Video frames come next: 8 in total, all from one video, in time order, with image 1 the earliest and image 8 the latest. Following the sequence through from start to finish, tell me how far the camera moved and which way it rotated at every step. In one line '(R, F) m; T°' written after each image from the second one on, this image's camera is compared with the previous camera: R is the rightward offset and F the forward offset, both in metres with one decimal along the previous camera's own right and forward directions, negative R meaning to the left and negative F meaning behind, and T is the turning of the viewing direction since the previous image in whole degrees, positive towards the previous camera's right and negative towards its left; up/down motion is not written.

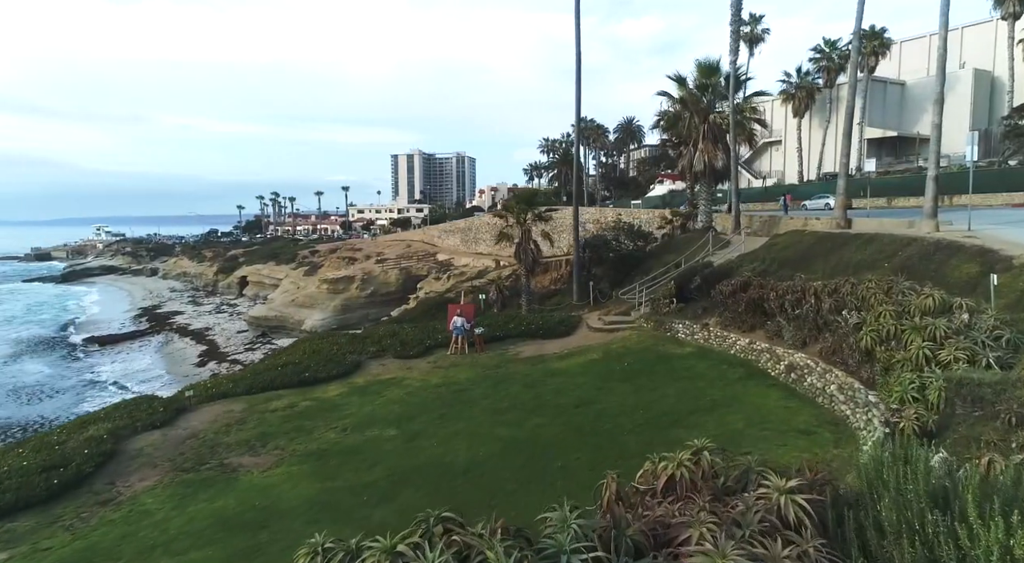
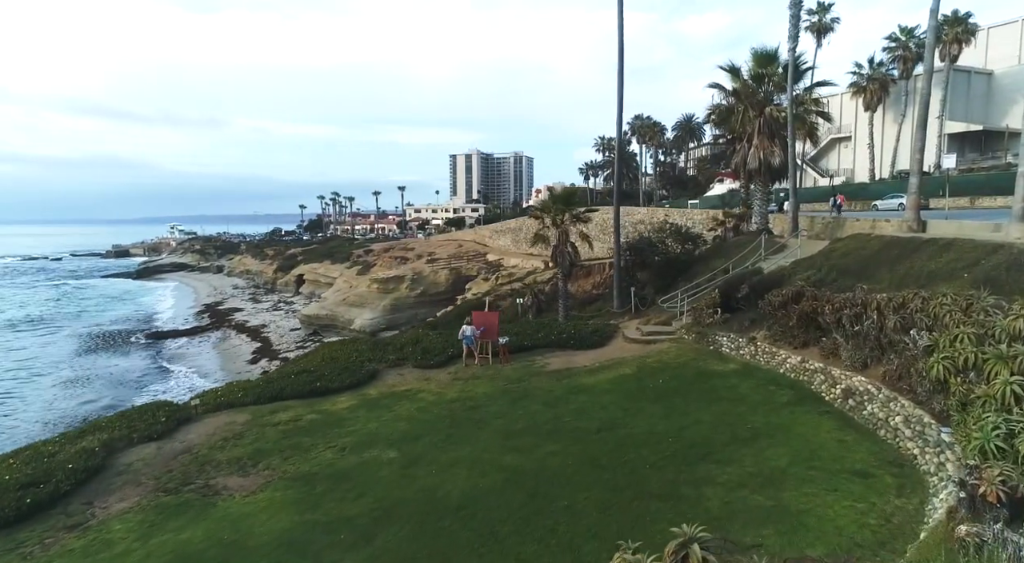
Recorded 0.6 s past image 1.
(+0.8, +1.4) m; -5°
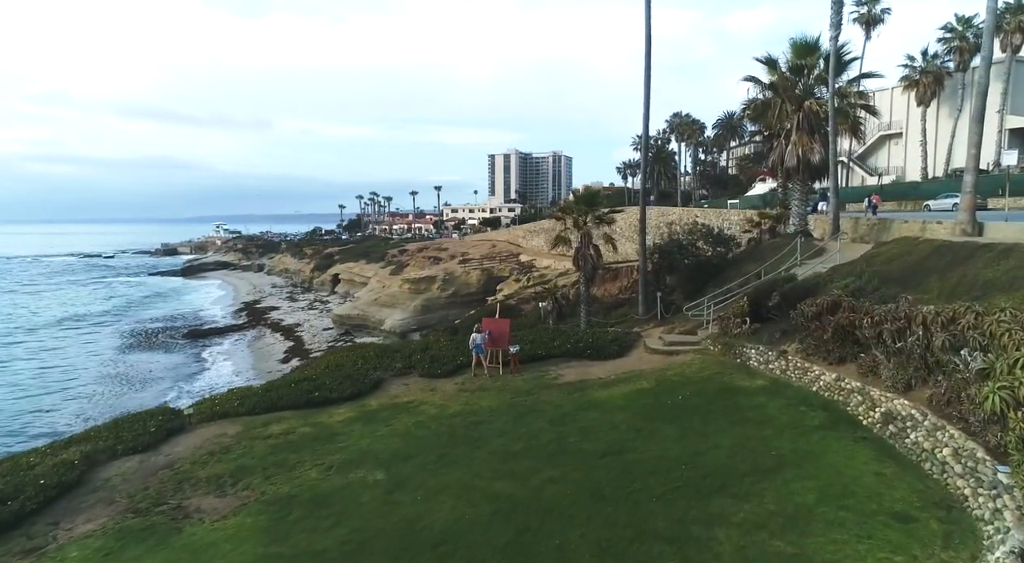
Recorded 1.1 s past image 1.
(+0.7, +1.0) m; -3°
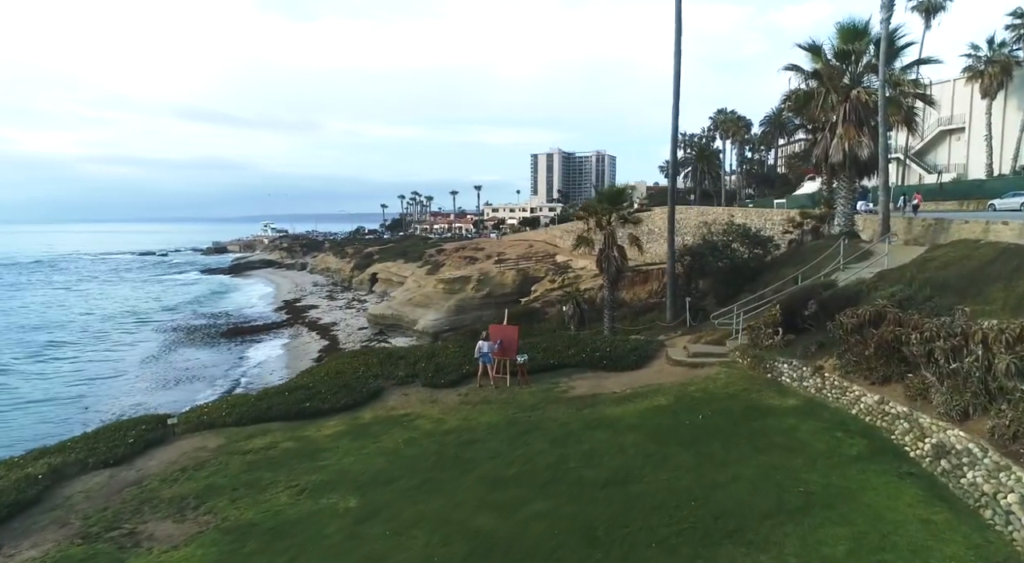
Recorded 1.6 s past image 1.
(+0.9, +1.3) m; -4°
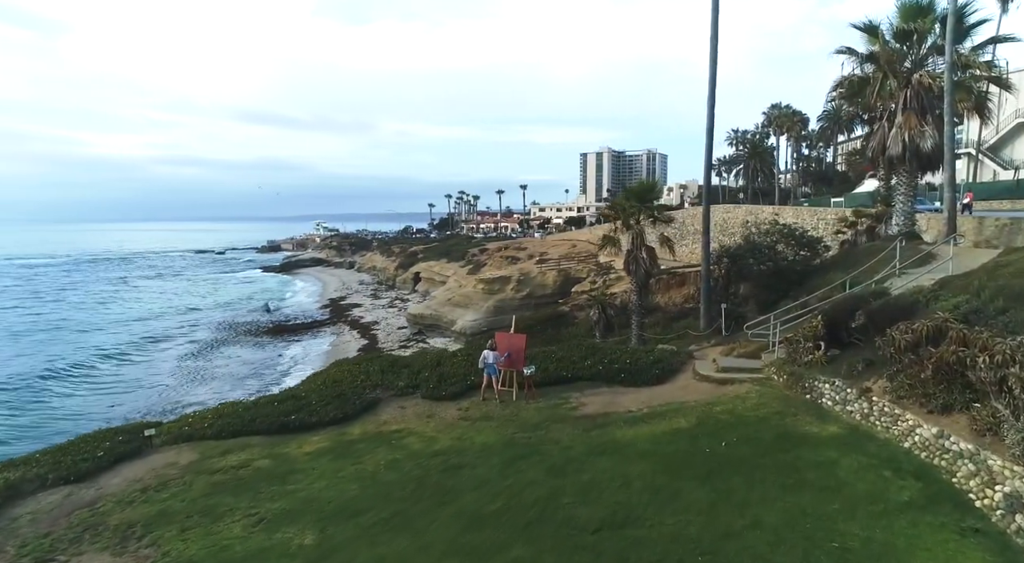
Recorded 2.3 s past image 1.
(+1.0, +1.5) m; -4°
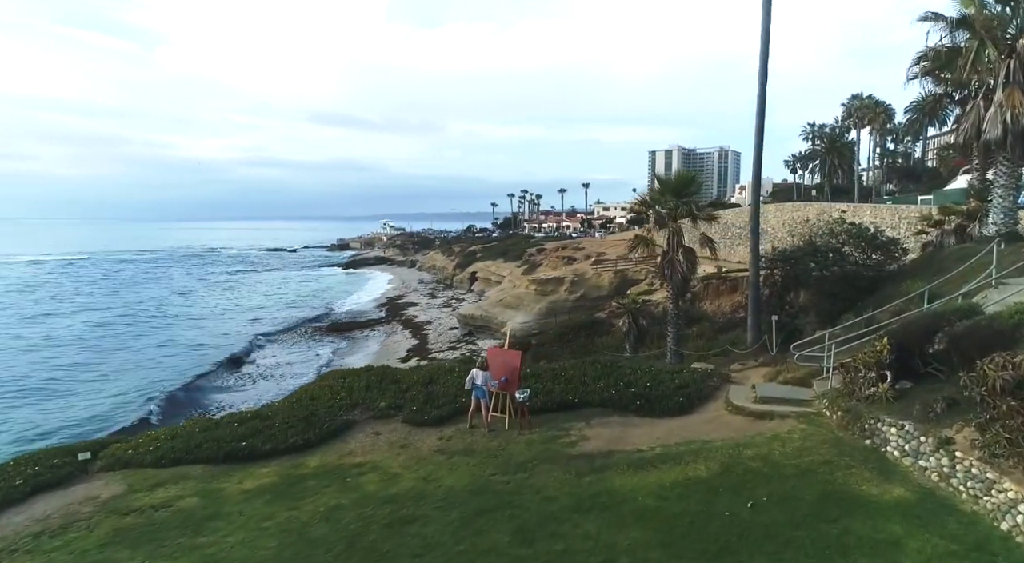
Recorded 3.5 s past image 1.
(+1.4, +2.4) m; -6°
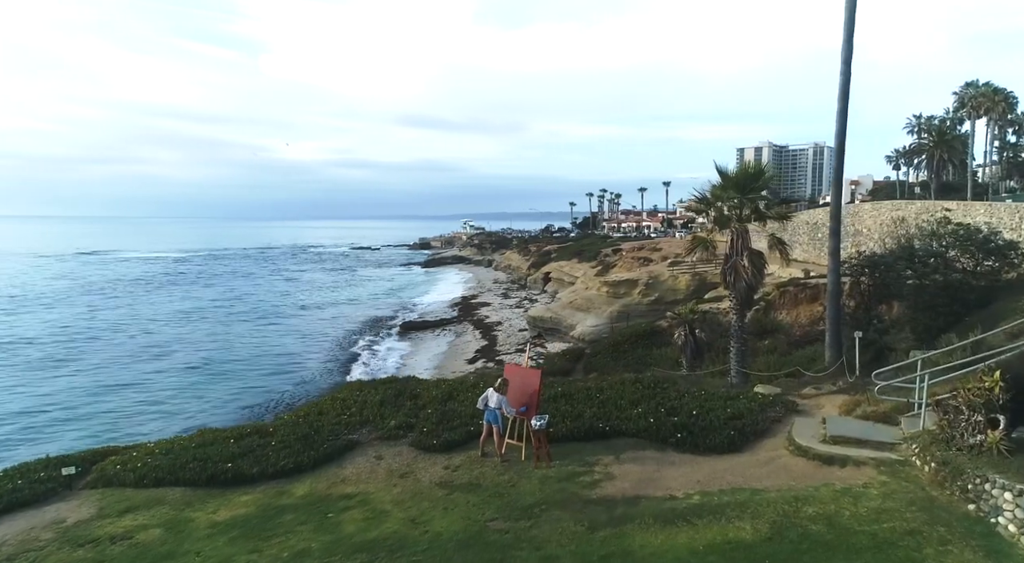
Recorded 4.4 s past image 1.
(+1.1, +1.7) m; -7°
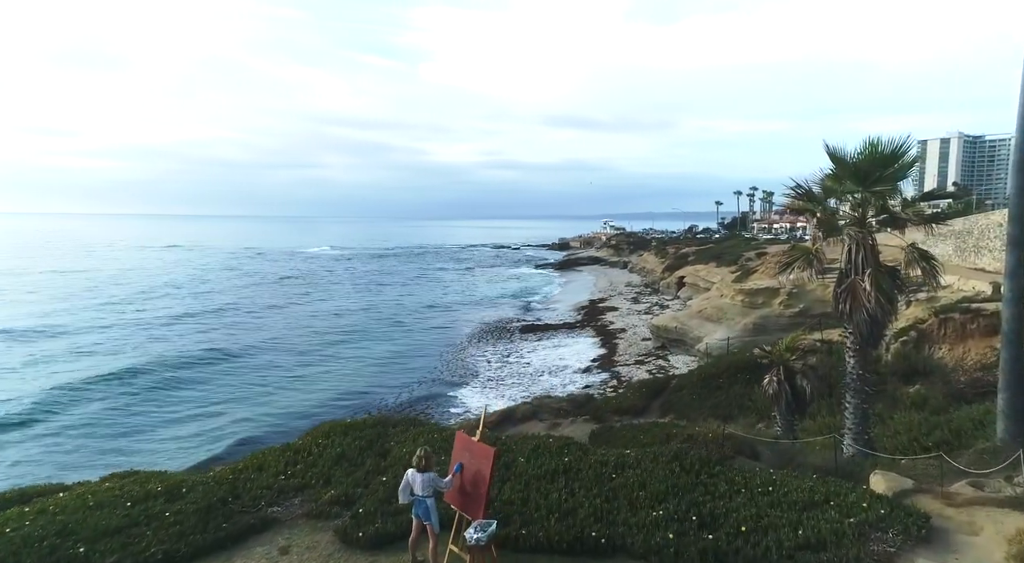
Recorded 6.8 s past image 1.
(+2.3, +3.9) m; -13°
